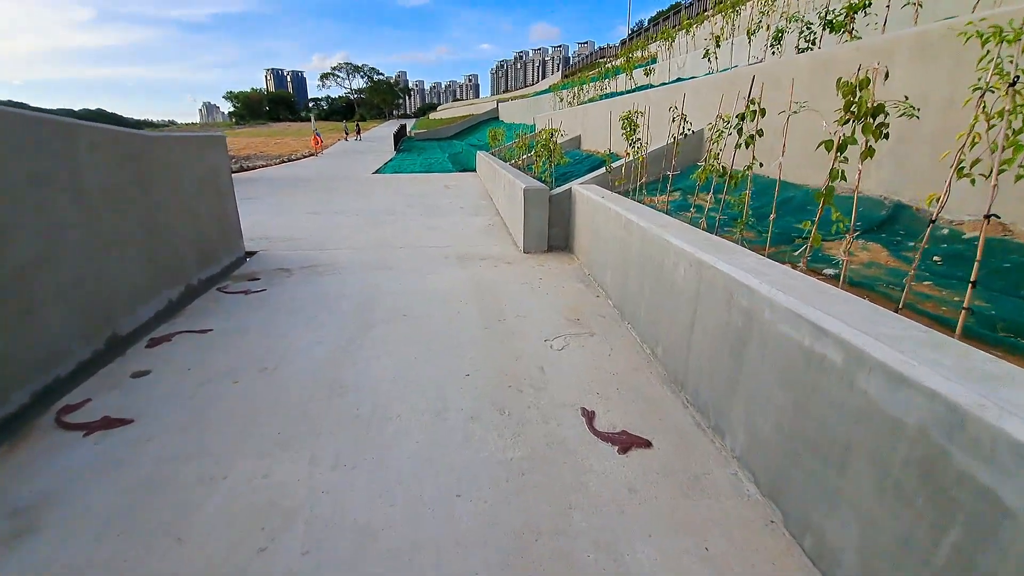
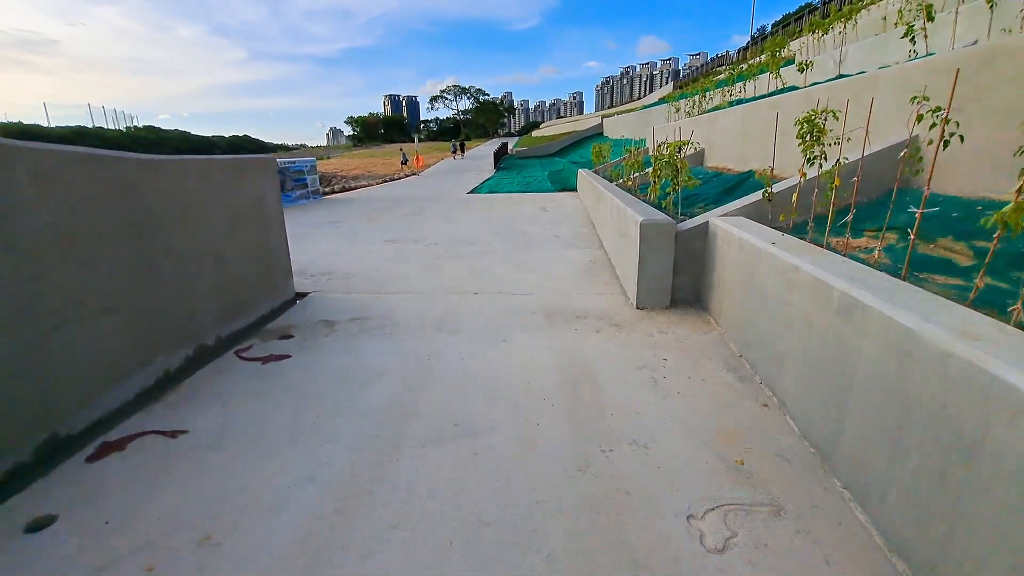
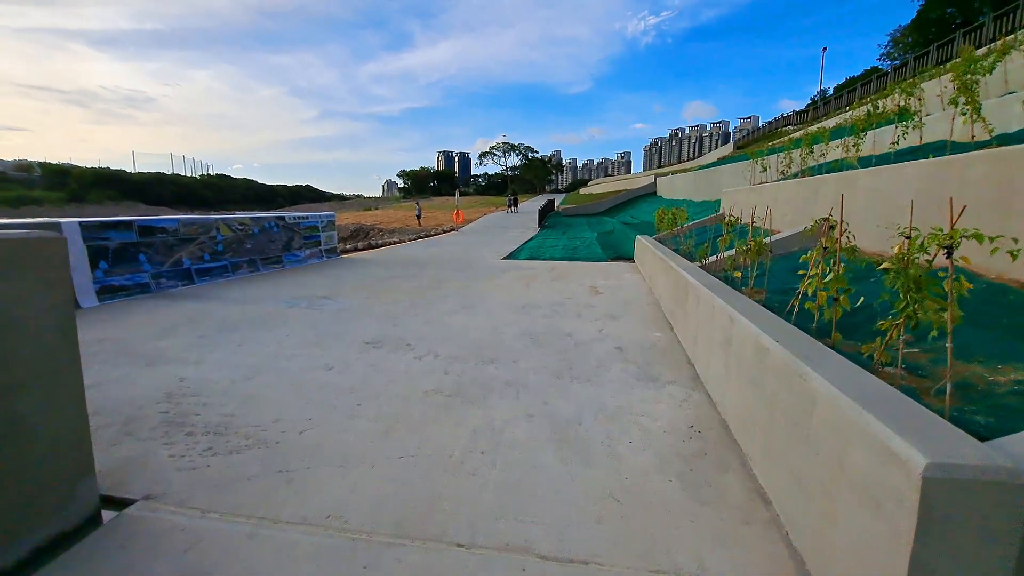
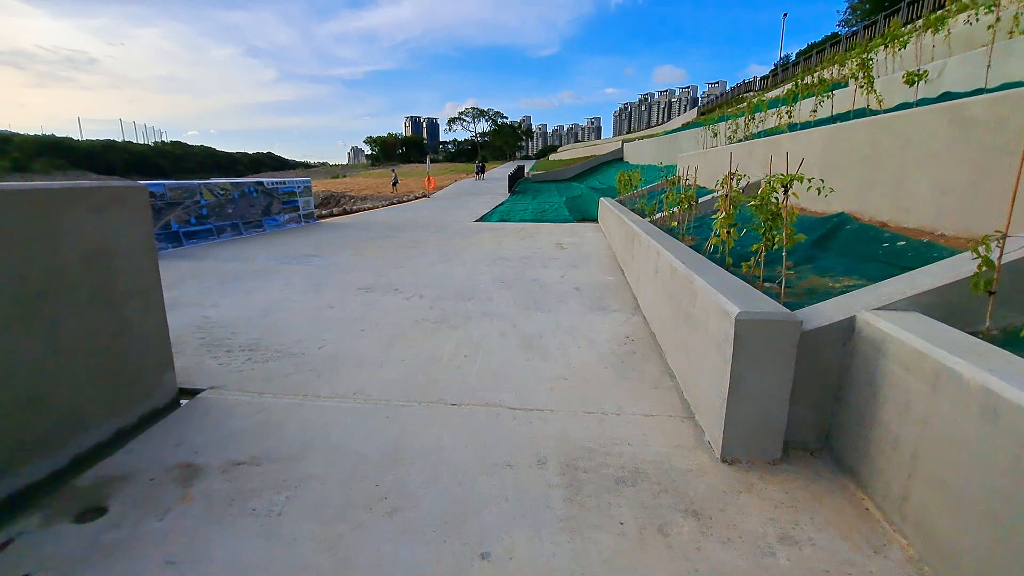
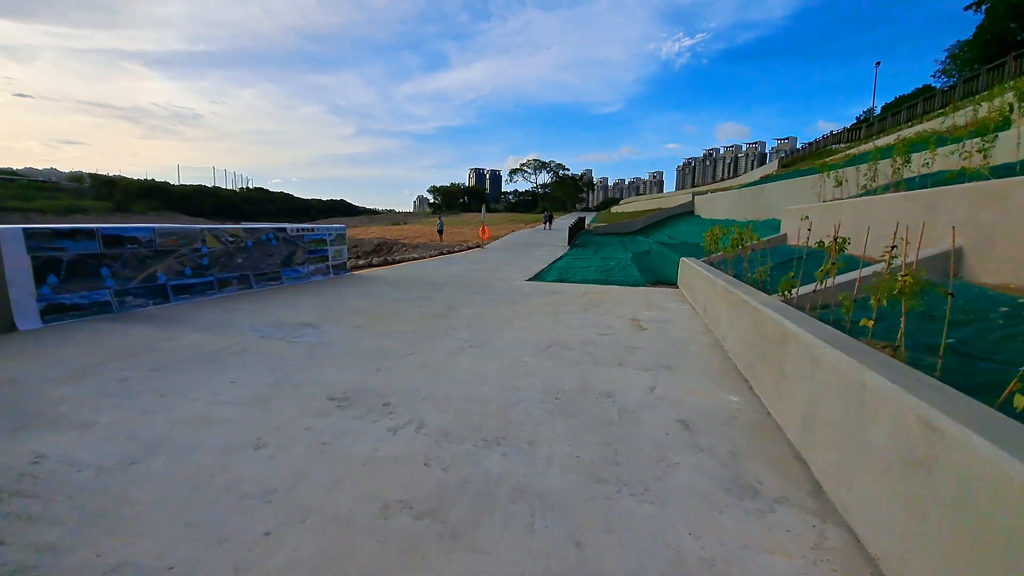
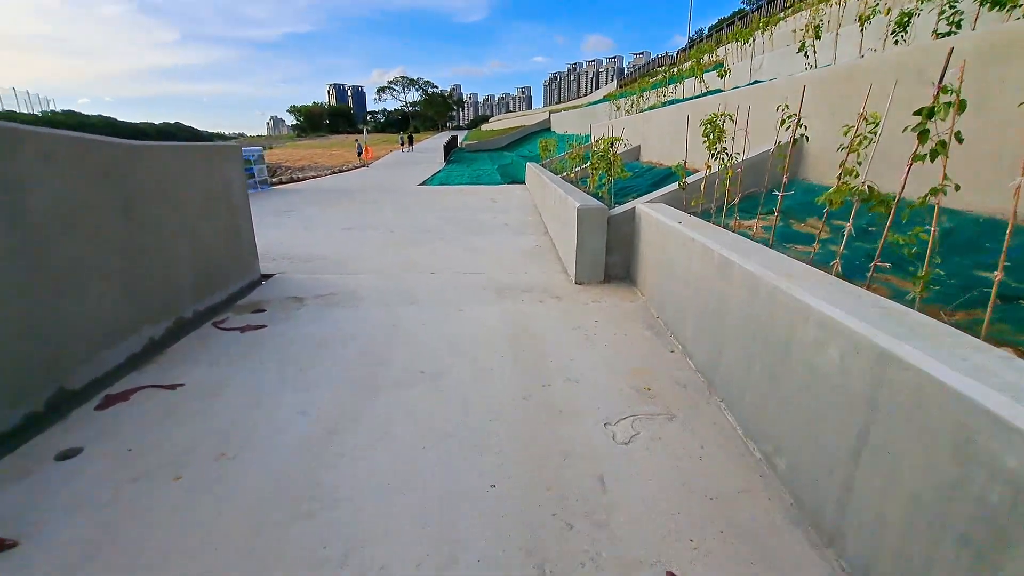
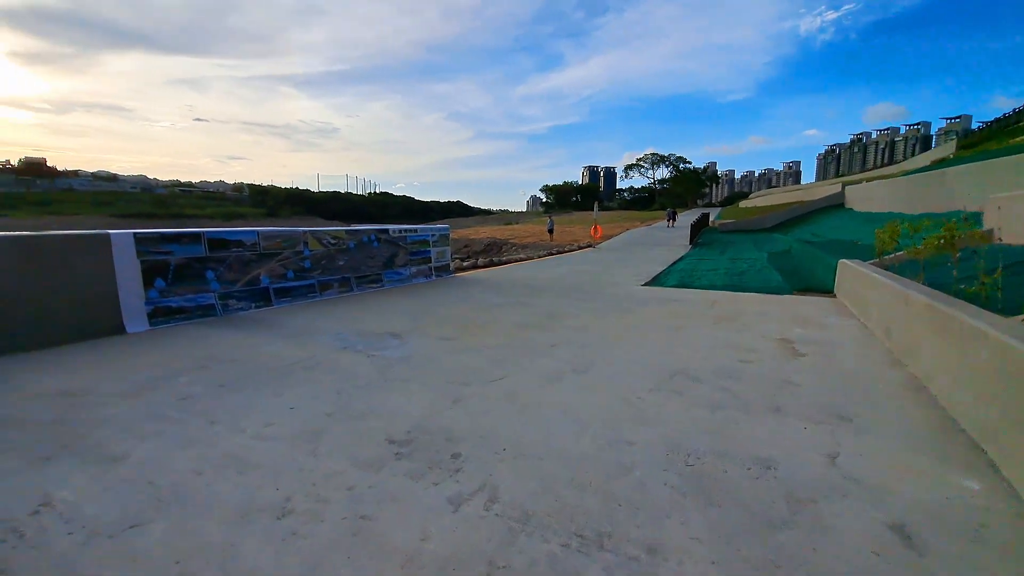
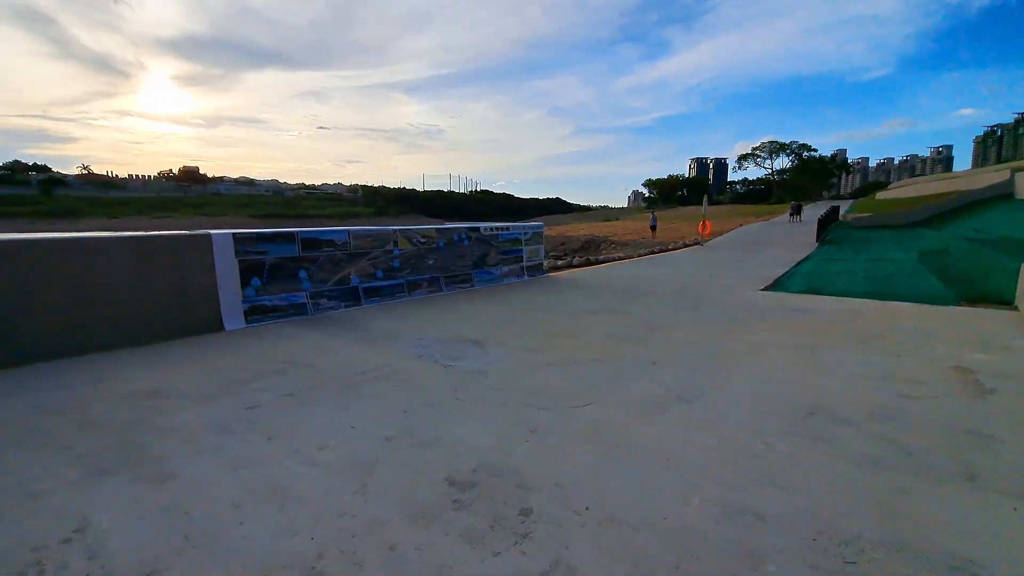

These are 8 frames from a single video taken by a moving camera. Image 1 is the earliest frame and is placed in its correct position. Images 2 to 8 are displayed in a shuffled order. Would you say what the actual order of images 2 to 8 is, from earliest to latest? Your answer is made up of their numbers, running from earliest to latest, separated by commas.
6, 2, 4, 3, 5, 7, 8
